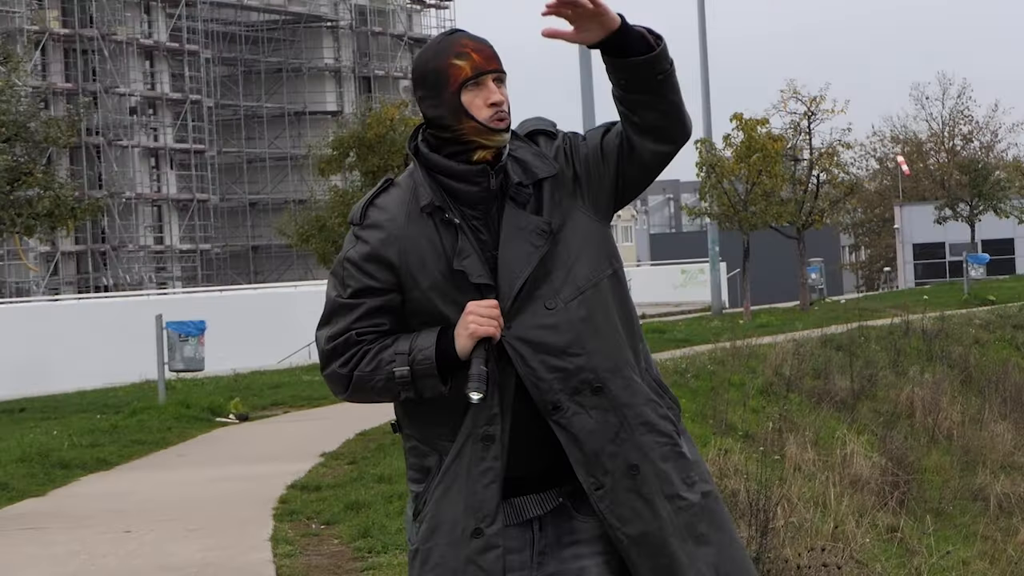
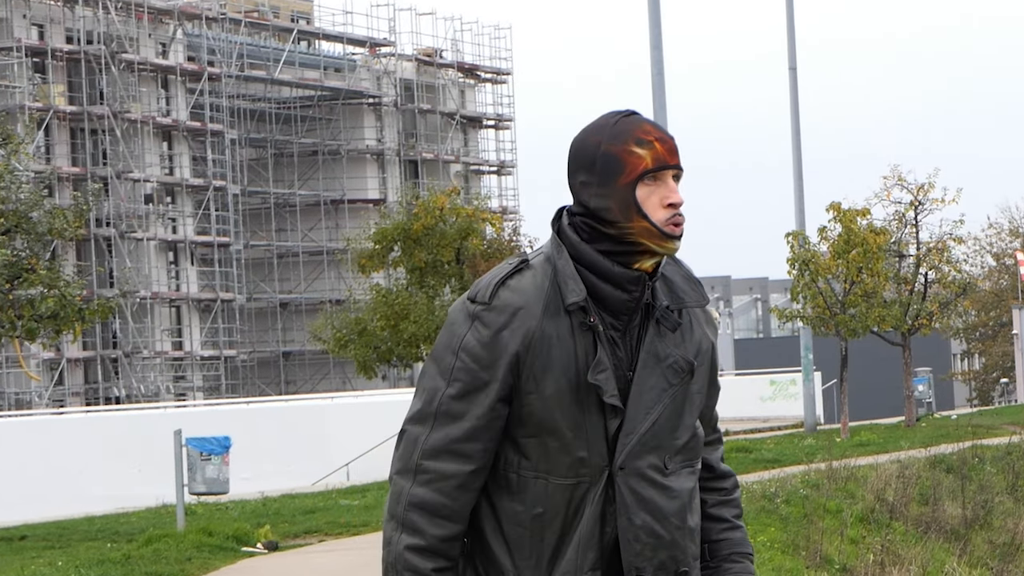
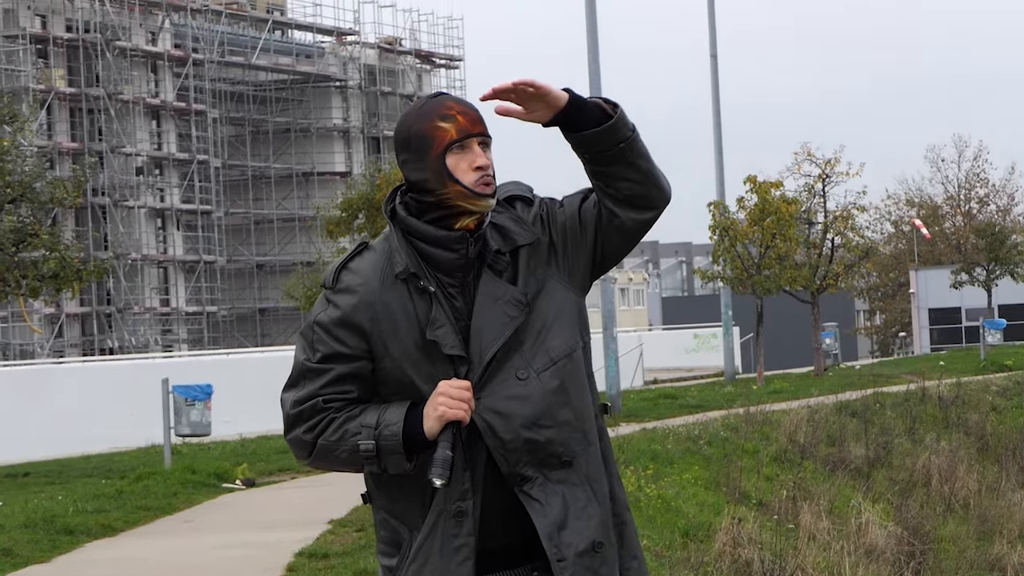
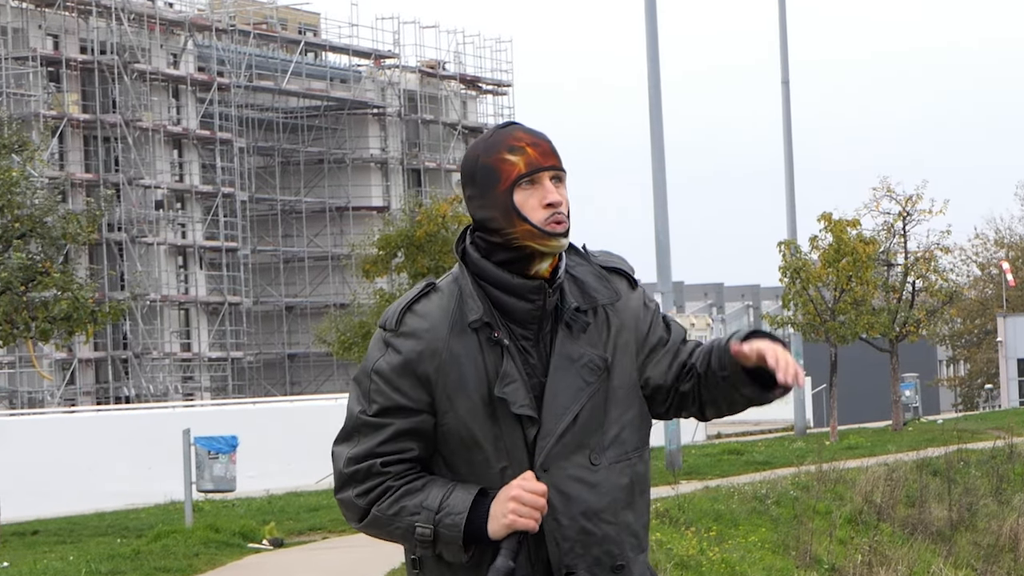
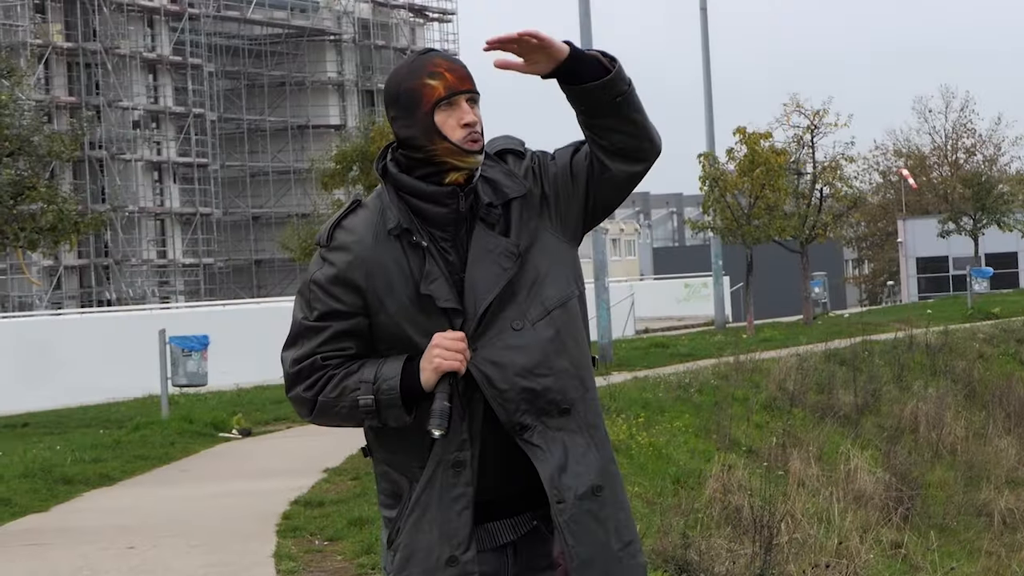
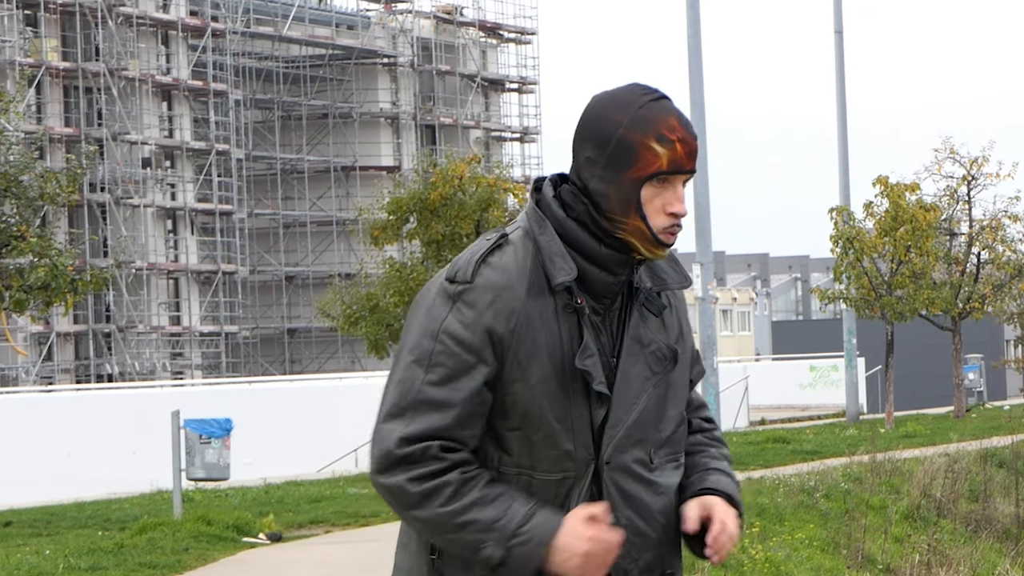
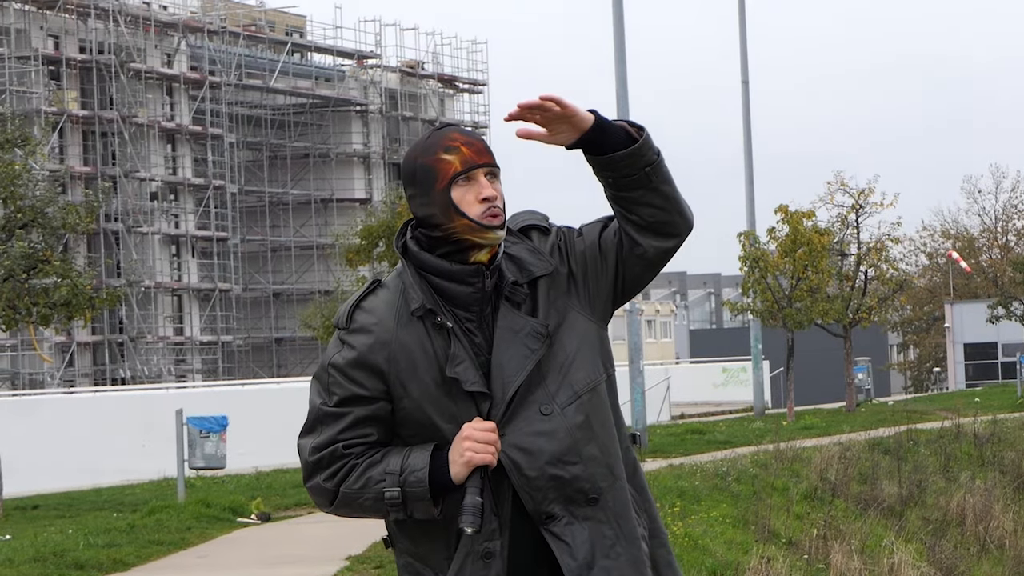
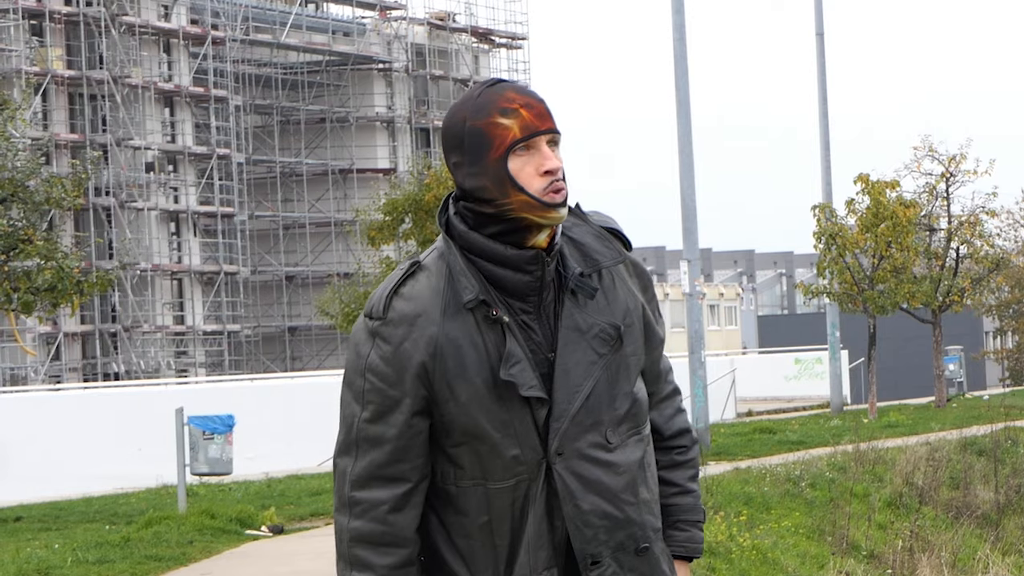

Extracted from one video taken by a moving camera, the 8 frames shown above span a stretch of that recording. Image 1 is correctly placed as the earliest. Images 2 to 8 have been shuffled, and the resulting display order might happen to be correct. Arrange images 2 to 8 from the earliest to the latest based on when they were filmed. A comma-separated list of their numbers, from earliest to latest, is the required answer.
5, 3, 7, 4, 2, 8, 6
